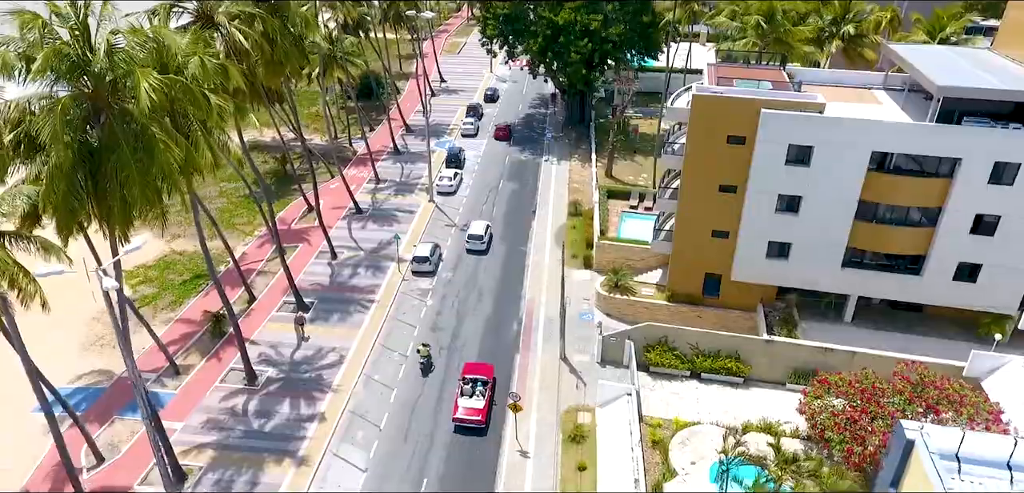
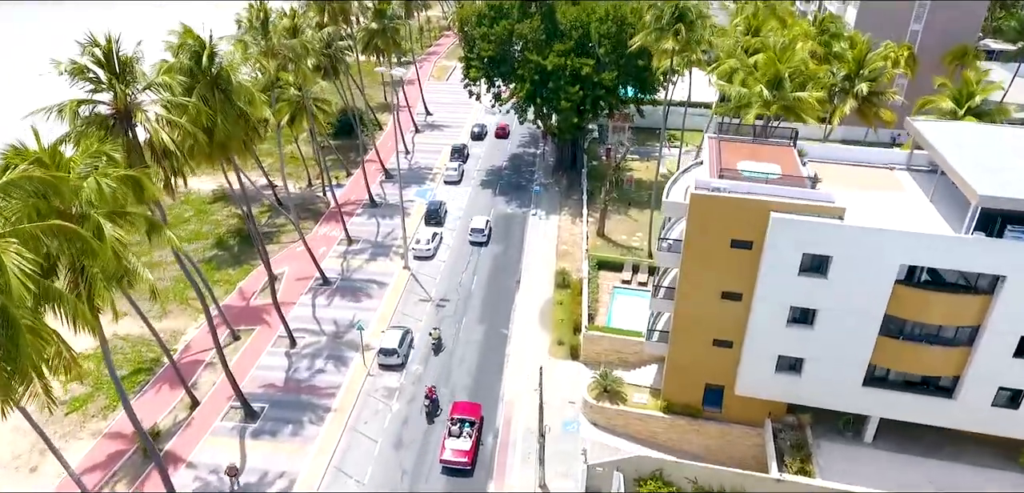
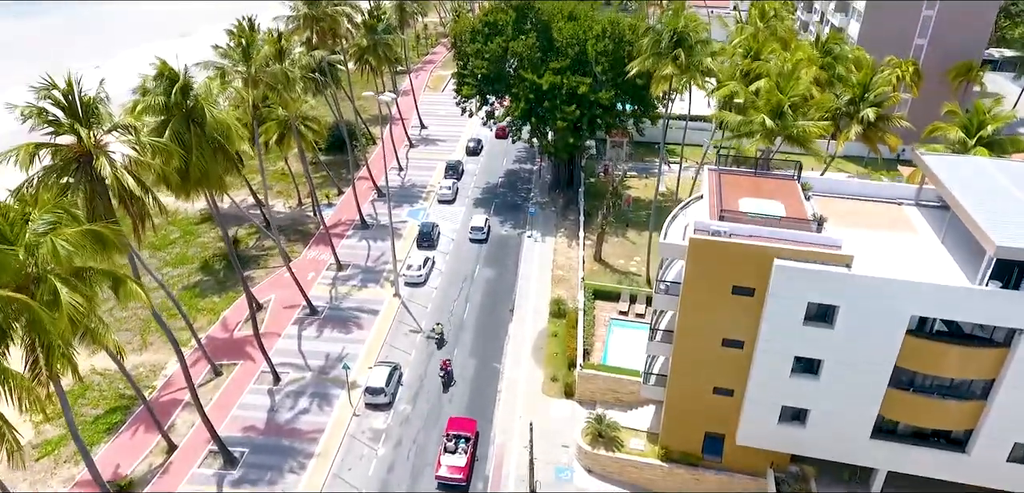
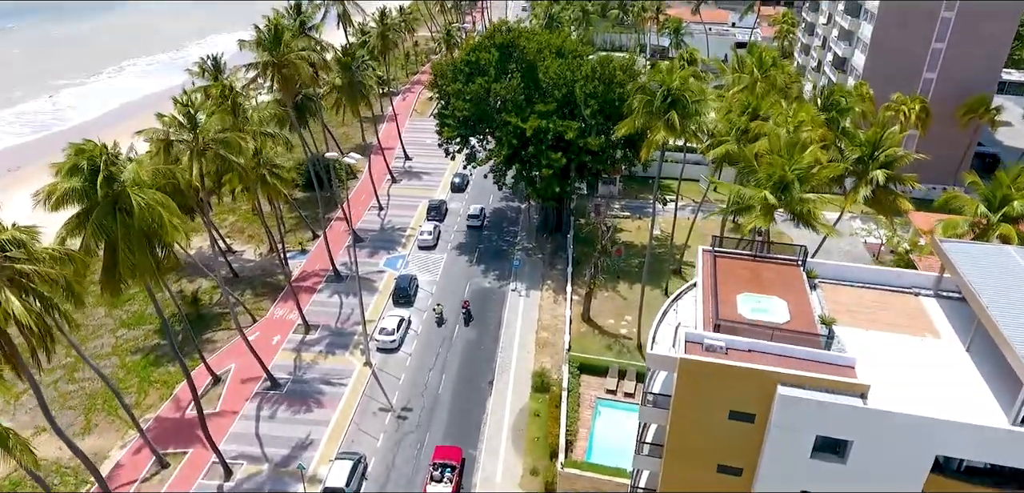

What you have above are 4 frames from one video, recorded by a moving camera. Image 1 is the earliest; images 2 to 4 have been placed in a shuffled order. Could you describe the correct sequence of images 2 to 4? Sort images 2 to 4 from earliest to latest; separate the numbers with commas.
2, 3, 4
